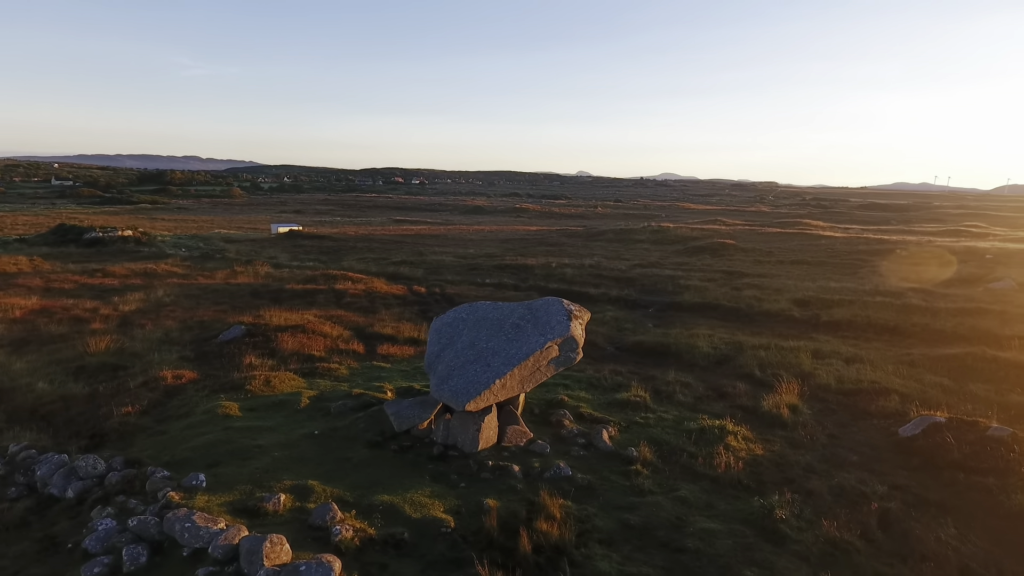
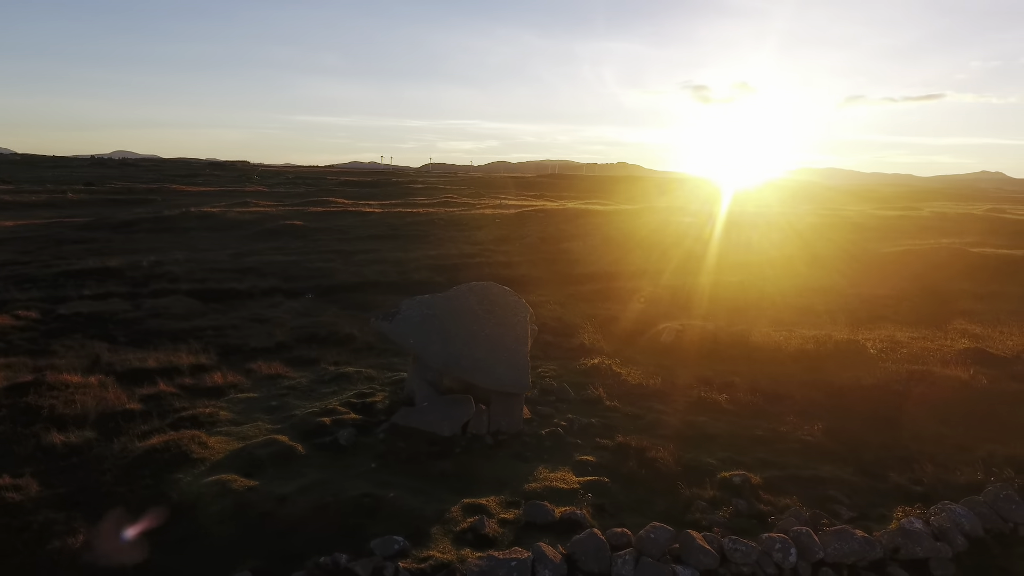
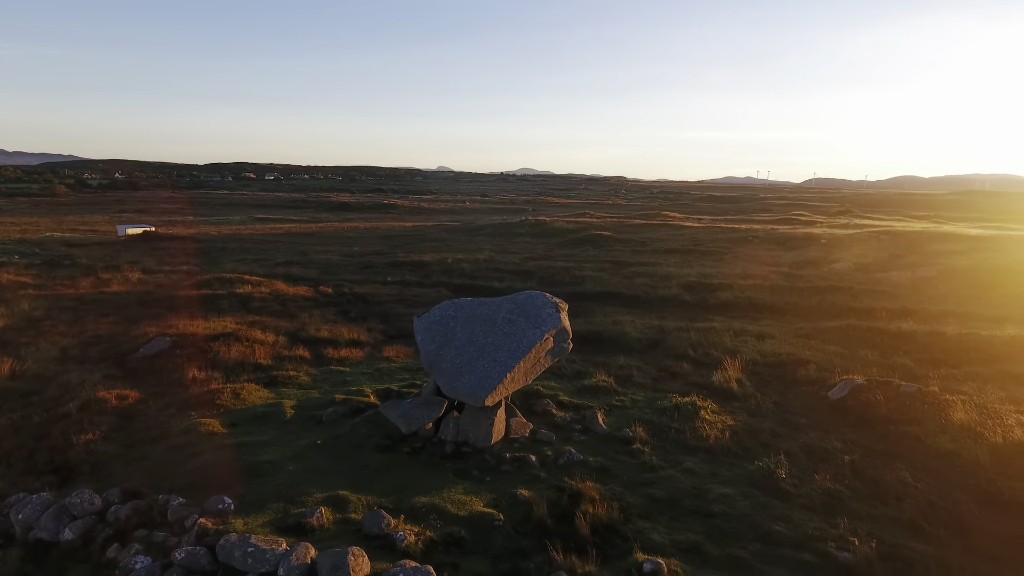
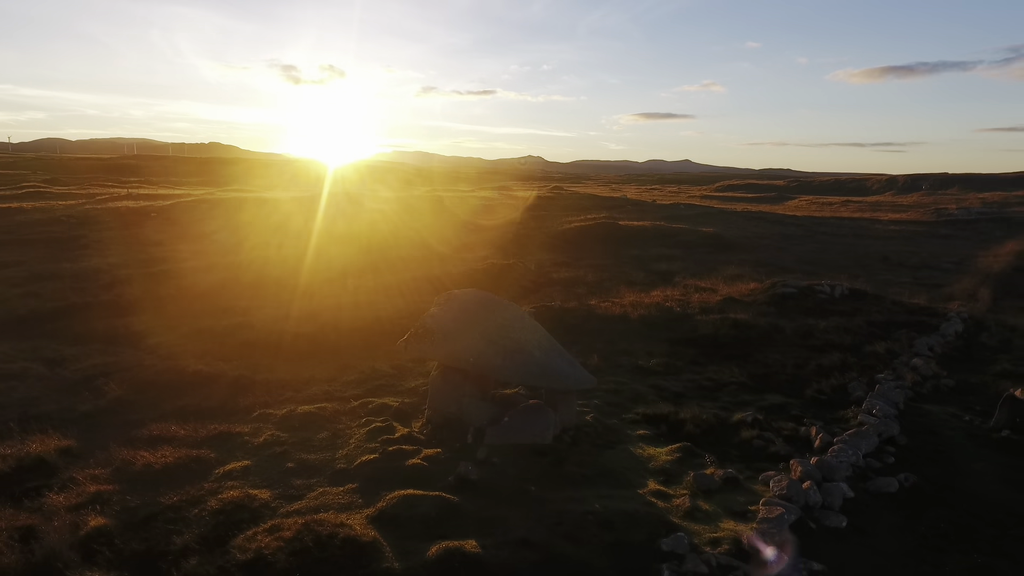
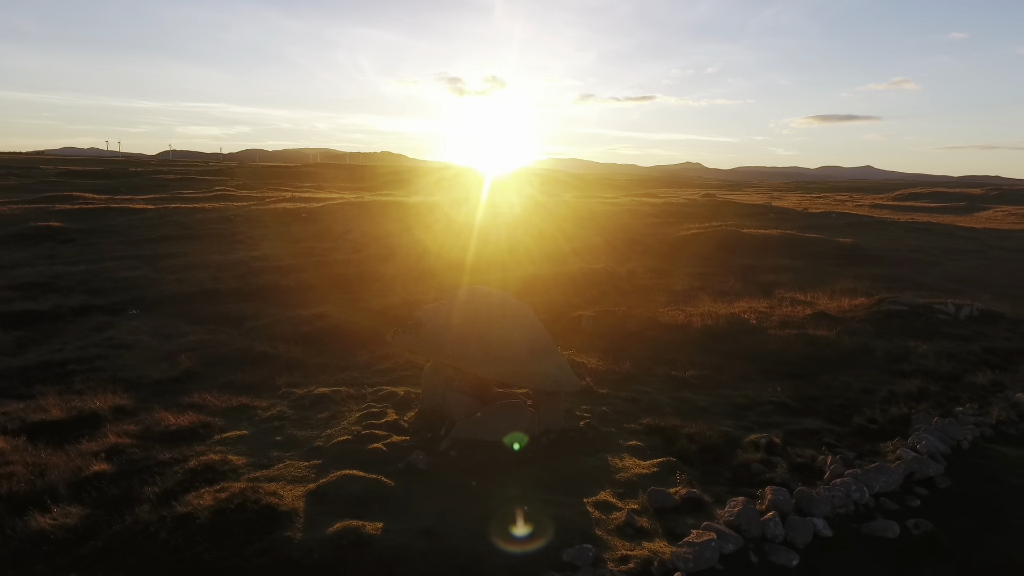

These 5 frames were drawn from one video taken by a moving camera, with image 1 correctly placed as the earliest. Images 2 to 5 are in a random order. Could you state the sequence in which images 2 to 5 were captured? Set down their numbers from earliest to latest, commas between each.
3, 2, 5, 4
